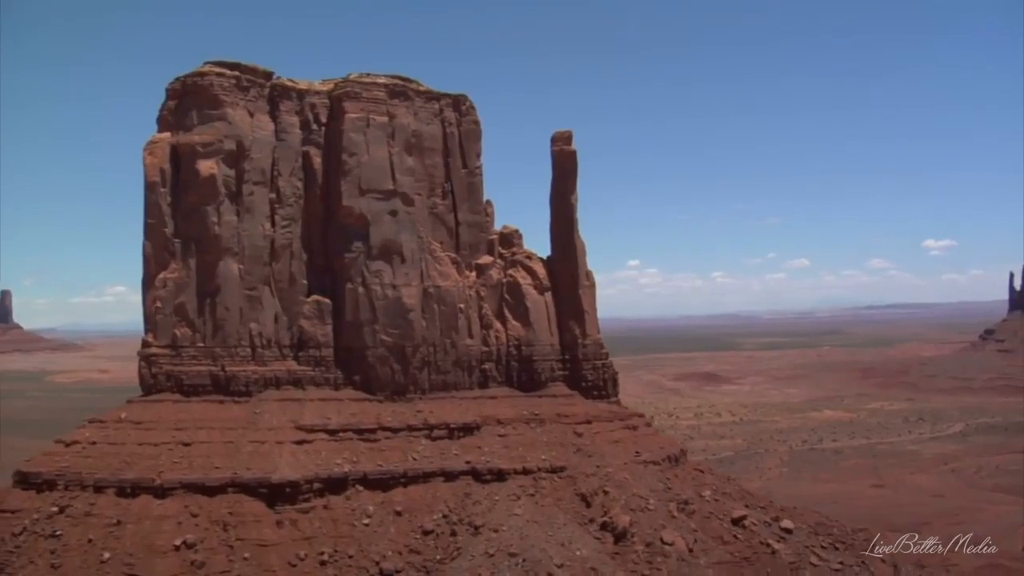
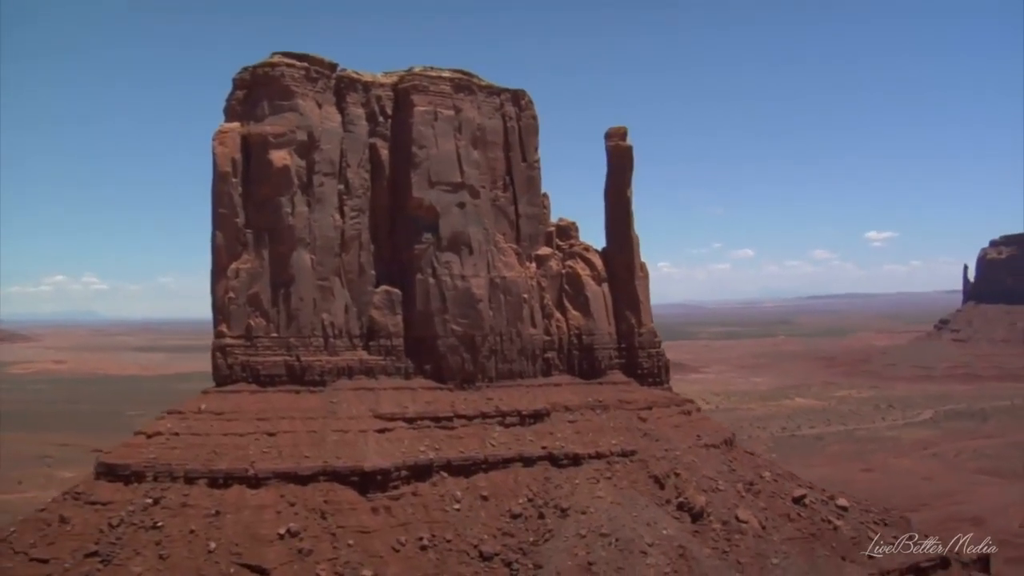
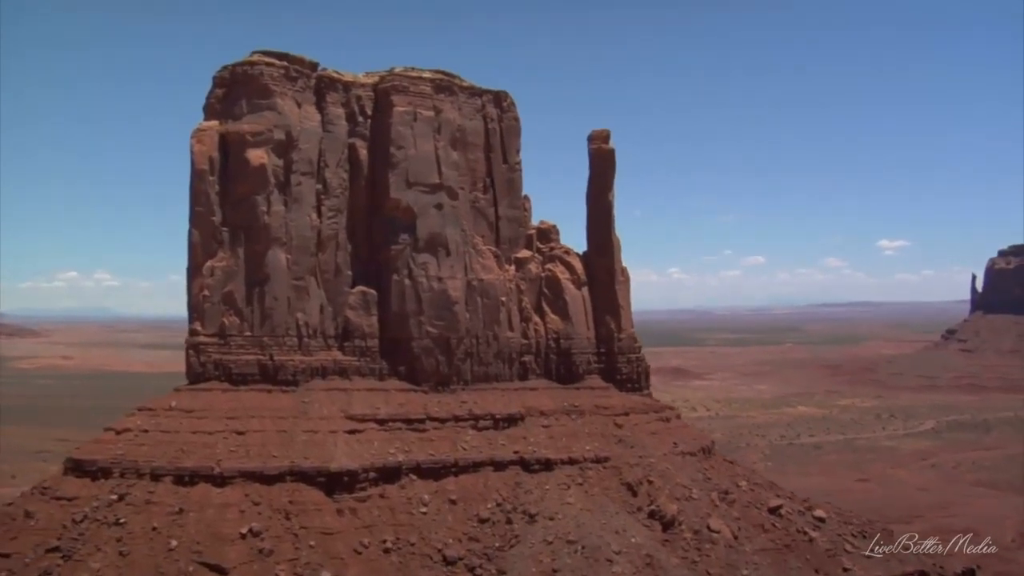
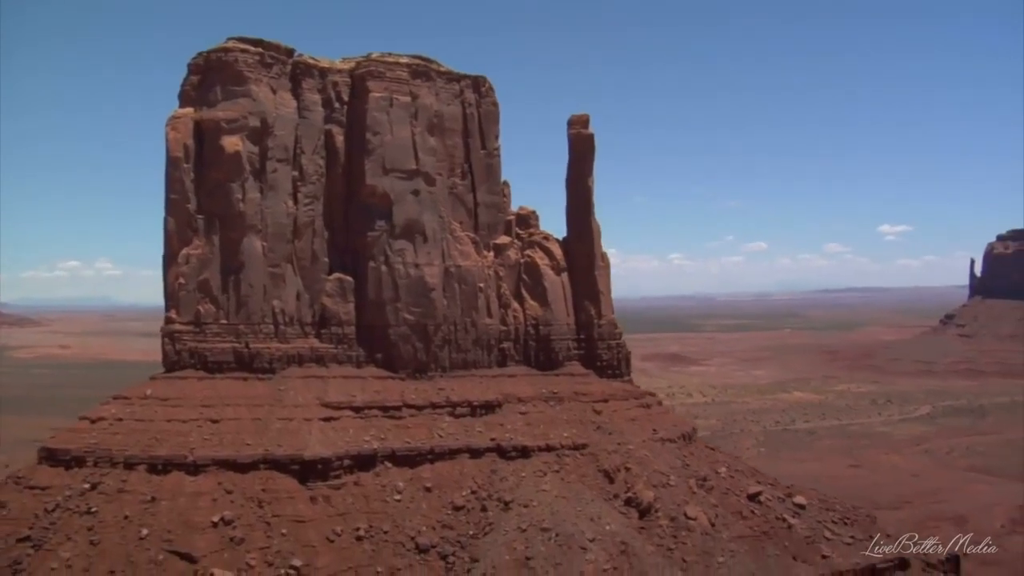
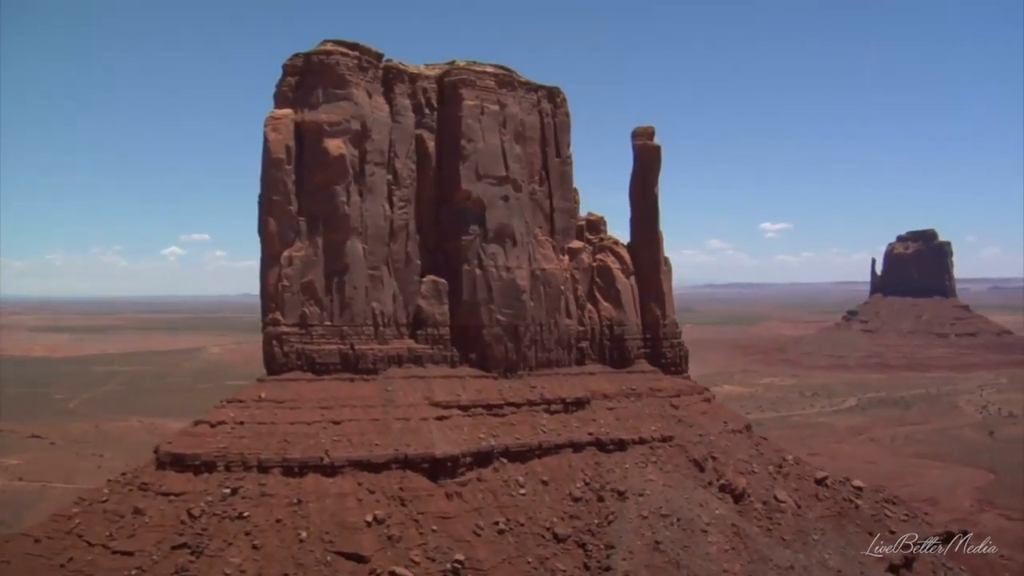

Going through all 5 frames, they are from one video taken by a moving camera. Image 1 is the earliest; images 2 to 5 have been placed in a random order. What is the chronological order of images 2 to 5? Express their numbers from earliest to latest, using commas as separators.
4, 3, 2, 5
